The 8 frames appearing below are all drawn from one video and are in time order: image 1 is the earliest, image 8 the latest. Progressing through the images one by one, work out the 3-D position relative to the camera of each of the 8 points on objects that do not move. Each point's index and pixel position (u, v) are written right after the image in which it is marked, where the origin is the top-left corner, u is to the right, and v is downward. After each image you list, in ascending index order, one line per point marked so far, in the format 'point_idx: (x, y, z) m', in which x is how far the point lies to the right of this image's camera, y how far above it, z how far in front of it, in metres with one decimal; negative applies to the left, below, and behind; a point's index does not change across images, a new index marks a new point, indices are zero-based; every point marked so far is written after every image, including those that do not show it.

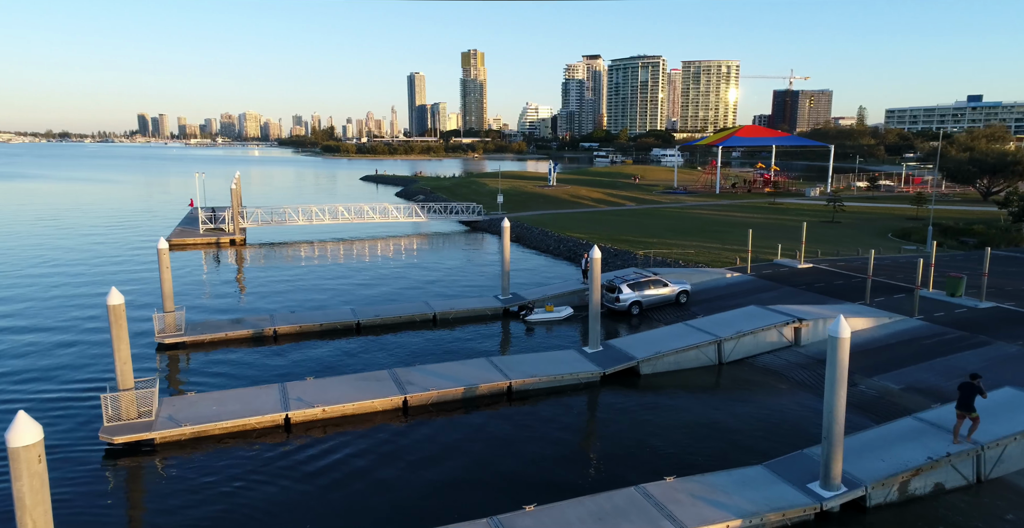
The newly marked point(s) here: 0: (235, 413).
0: (-7.0, -3.8, +16.8) m
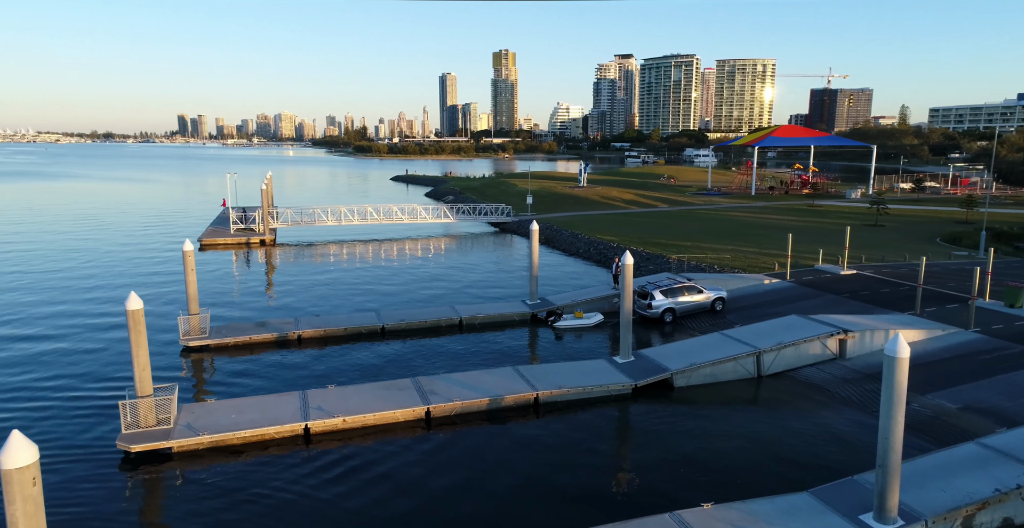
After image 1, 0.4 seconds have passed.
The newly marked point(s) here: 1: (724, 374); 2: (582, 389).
0: (-6.4, -3.9, +16.3) m
1: (+6.3, -3.3, +19.7) m
2: (+1.9, -3.5, +18.6) m
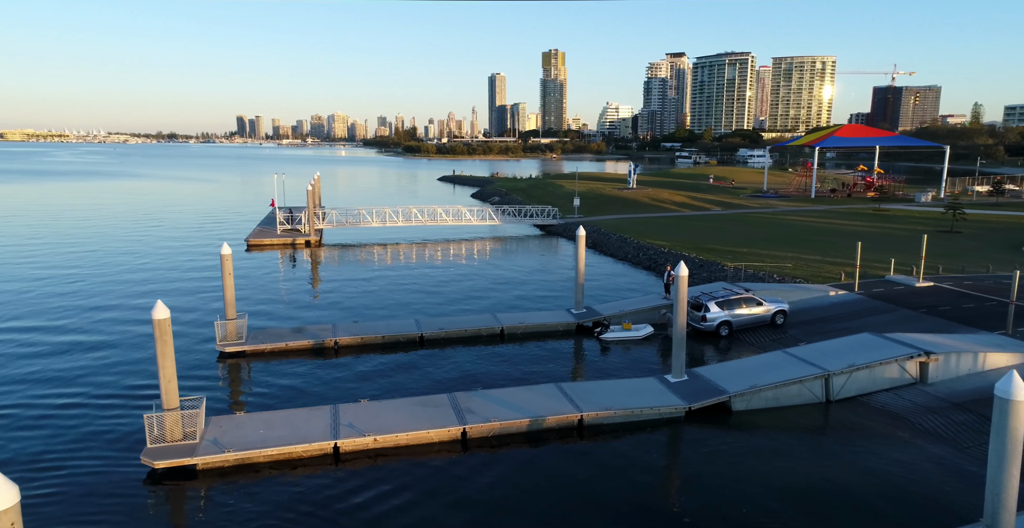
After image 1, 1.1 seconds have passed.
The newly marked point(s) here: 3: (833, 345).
0: (-5.4, -4.1, +15.5) m
1: (+7.5, -3.7, +18.0) m
2: (+3.1, -3.8, +17.2) m
3: (+9.6, -2.4, +19.6) m
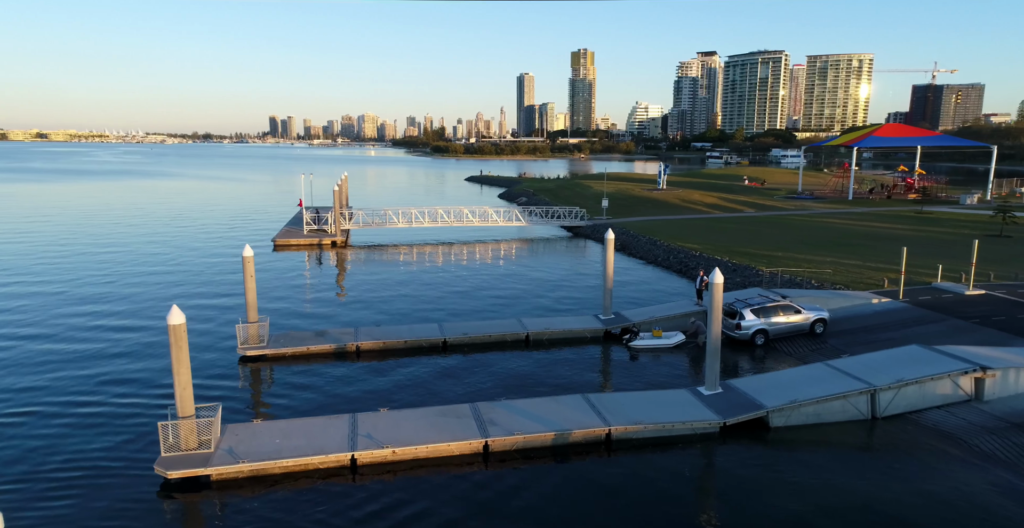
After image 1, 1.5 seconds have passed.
0: (-4.9, -4.2, +15.0) m
1: (+8.2, -3.9, +16.9) m
2: (+3.7, -4.0, +16.4) m
3: (+10.3, -2.6, +18.5) m
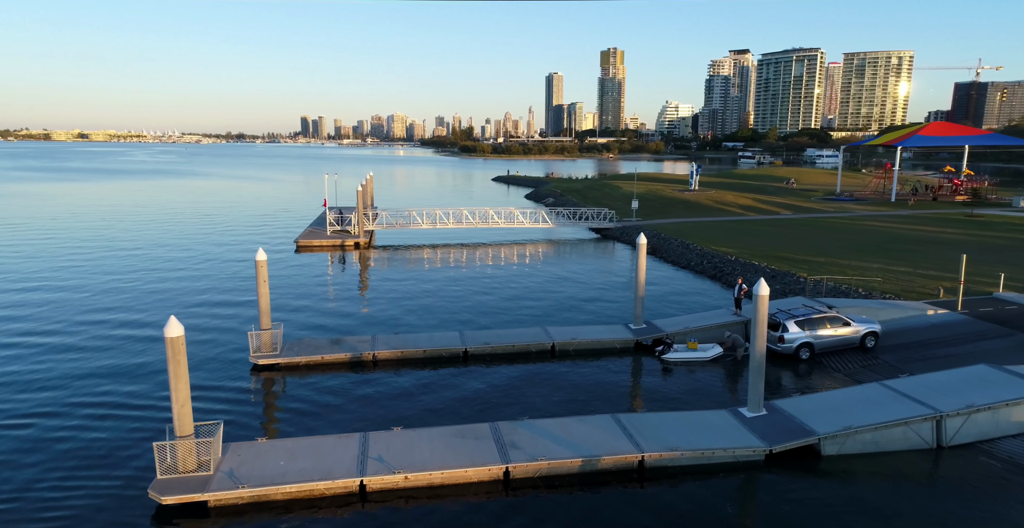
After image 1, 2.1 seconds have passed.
0: (-4.4, -4.4, +13.9) m
1: (+8.7, -4.1, +15.2) m
2: (+4.2, -4.2, +14.9) m
3: (+10.9, -2.9, +16.7) m
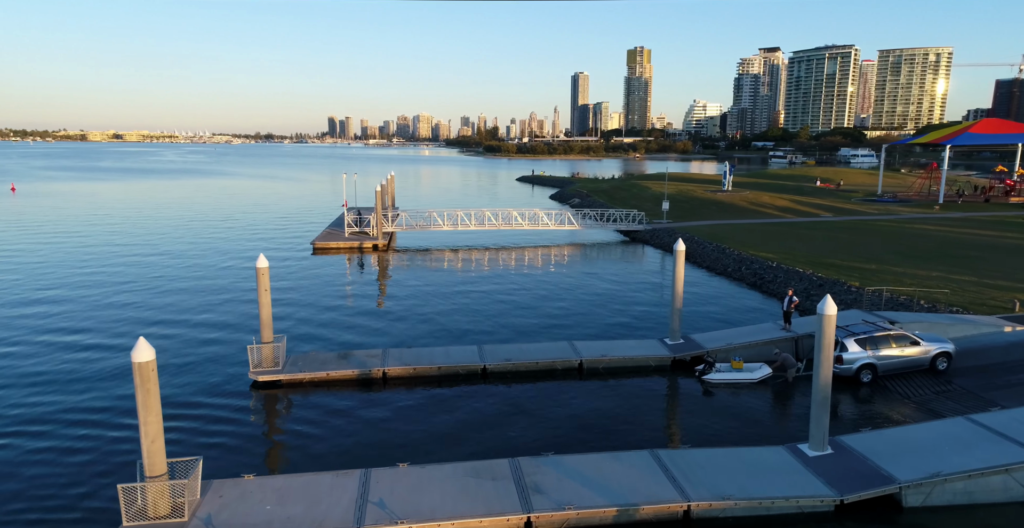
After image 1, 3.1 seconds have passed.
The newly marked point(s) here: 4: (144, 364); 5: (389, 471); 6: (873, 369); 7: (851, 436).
0: (-4.0, -4.6, +11.9) m
1: (+9.2, -4.4, +12.8) m
2: (+4.7, -4.5, +12.6) m
3: (+11.4, -3.2, +14.2) m
4: (-6.5, -1.7, +11.6) m
5: (-2.5, -4.3, +13.5) m
6: (+10.6, -3.0, +19.3) m
7: (+7.6, -3.9, +14.8) m
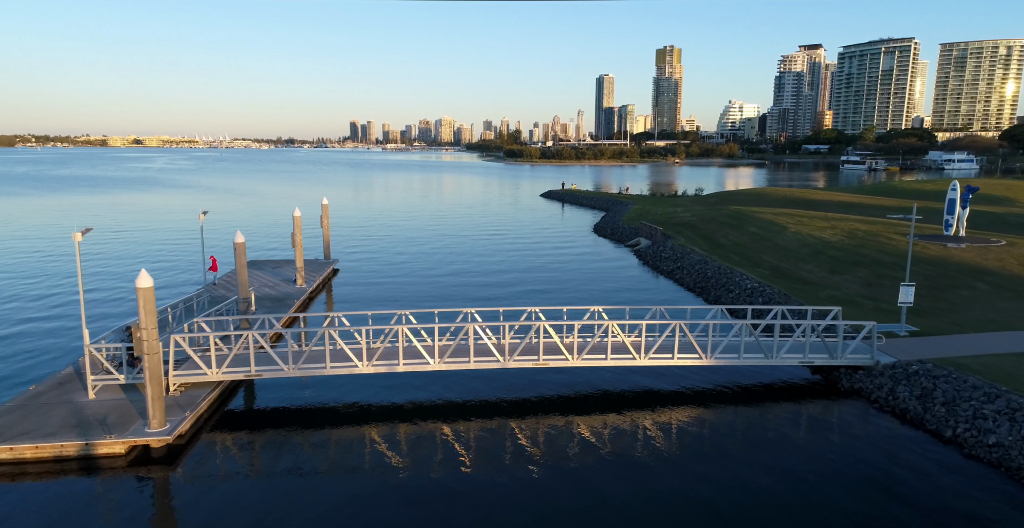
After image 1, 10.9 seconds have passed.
0: (-4.4, -10.0, -18.1) m
1: (+8.8, -9.8, -17.7) m
2: (+4.2, -9.9, -17.7) m
3: (+11.0, -8.6, -16.3) m
4: (-6.9, -7.1, -18.4) m
5: (-2.9, -9.6, -16.5) m
6: (+10.4, -8.5, -11.2) m
7: (+7.3, -9.3, -15.6) m
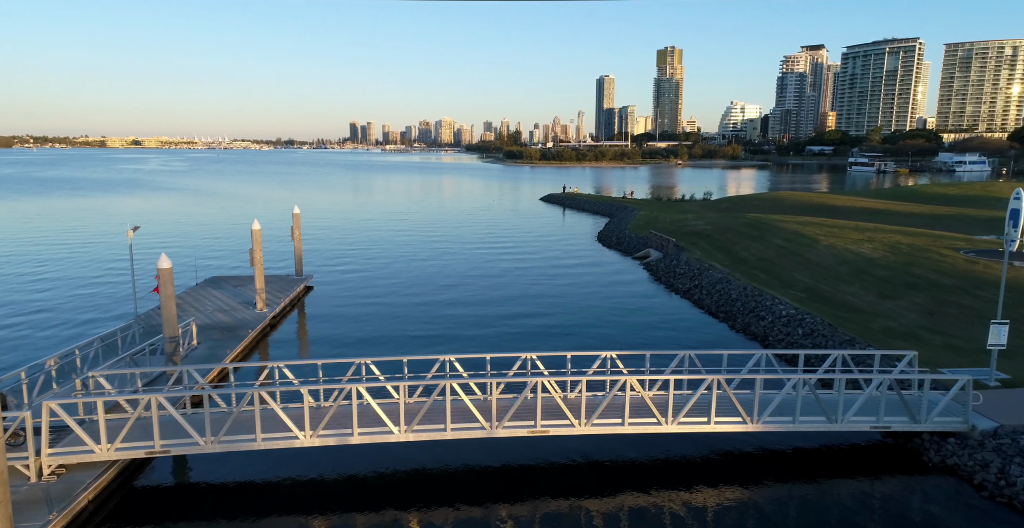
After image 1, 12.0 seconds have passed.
0: (-4.7, -10.8, -22.6) m
1: (+8.5, -10.6, -22.1) m
2: (+4.0, -10.7, -22.2) m
3: (+10.8, -9.4, -20.8) m
4: (-7.2, -7.8, -22.8) m
5: (-3.2, -10.4, -21.0) m
6: (+10.2, -9.3, -15.6) m
7: (+7.0, -10.1, -20.1) m
